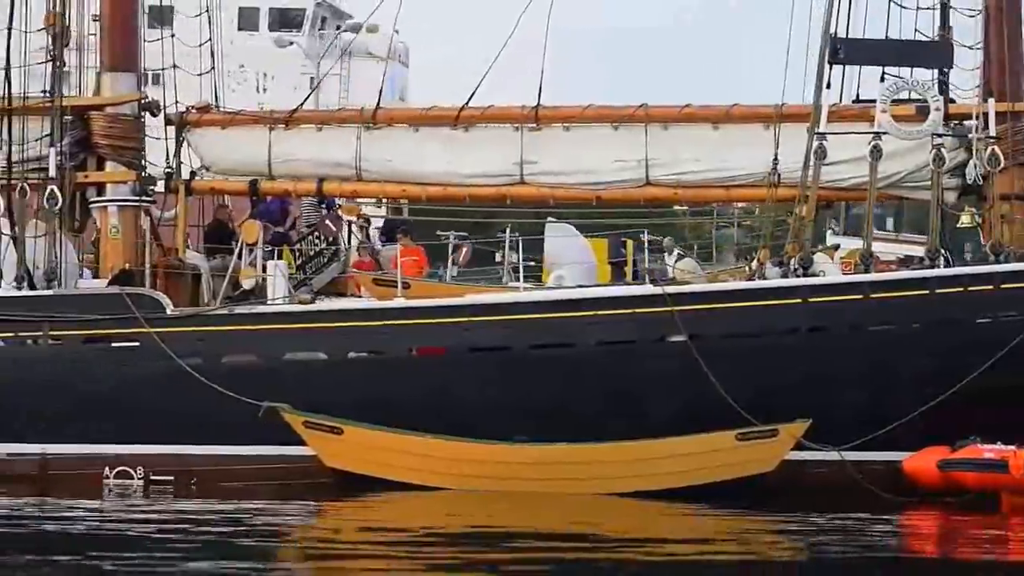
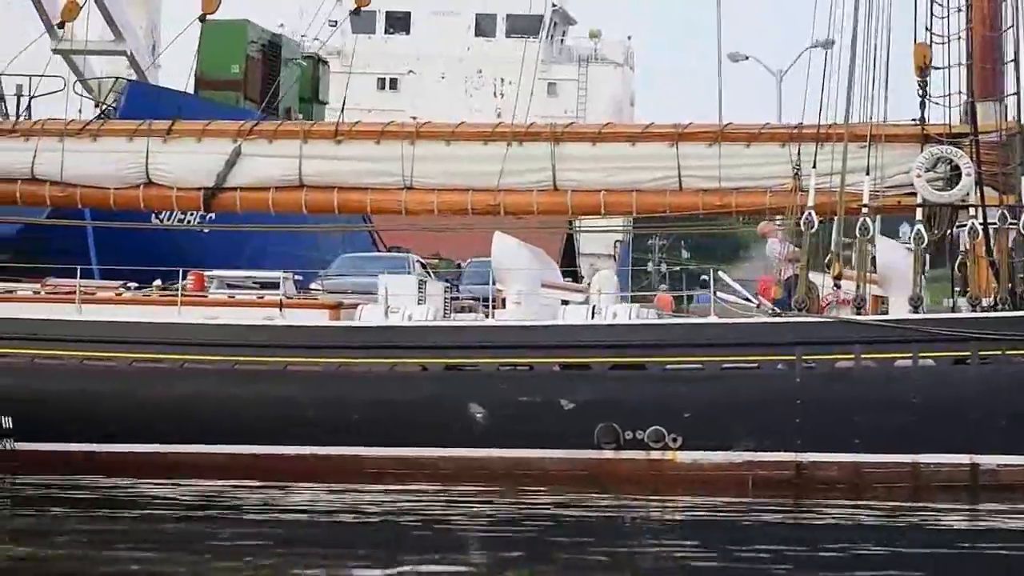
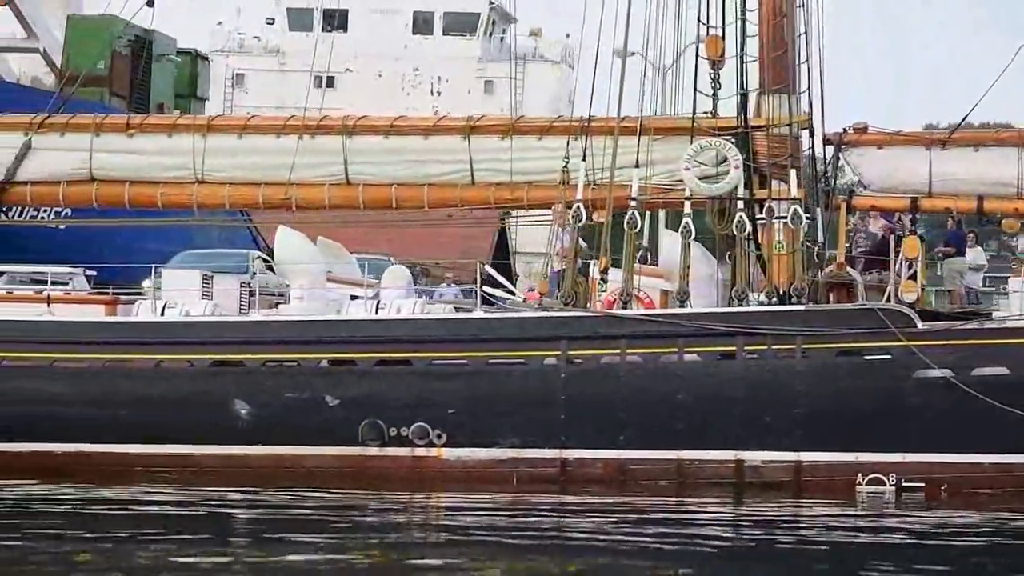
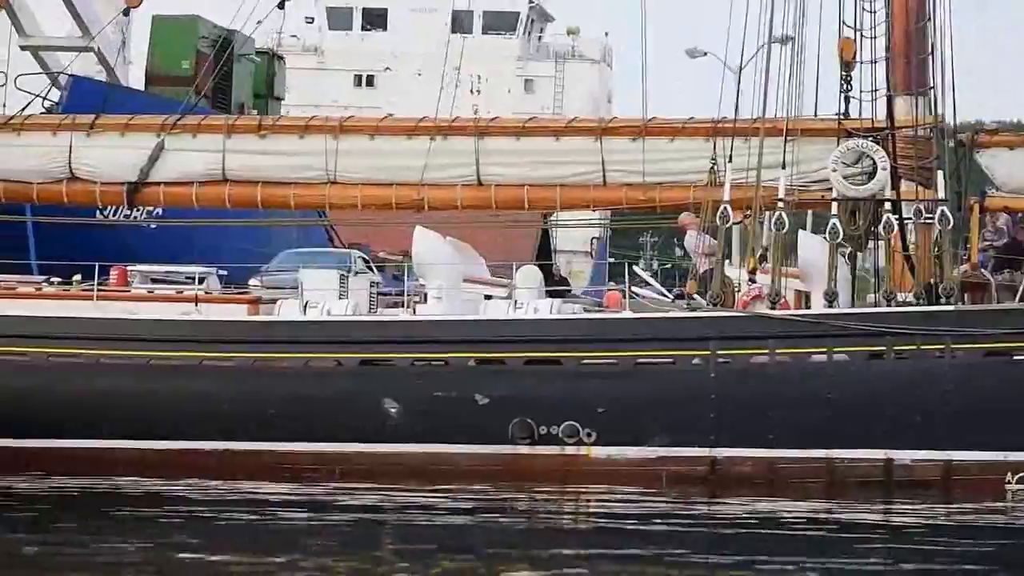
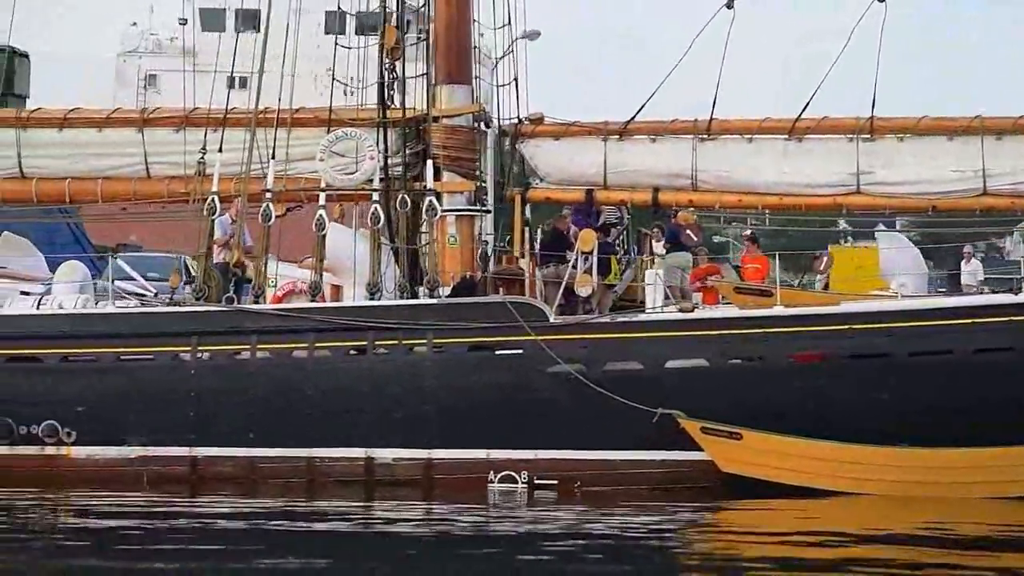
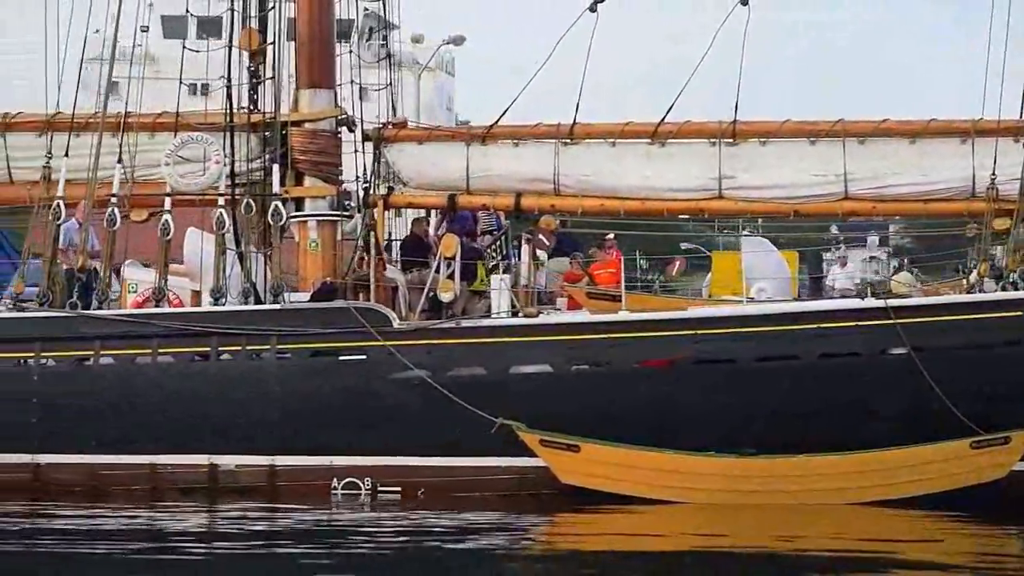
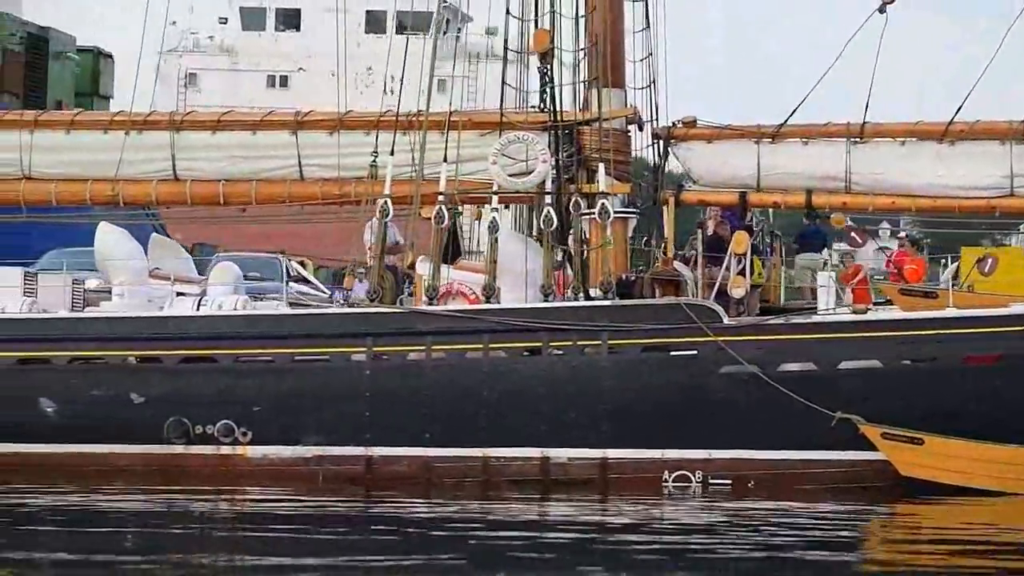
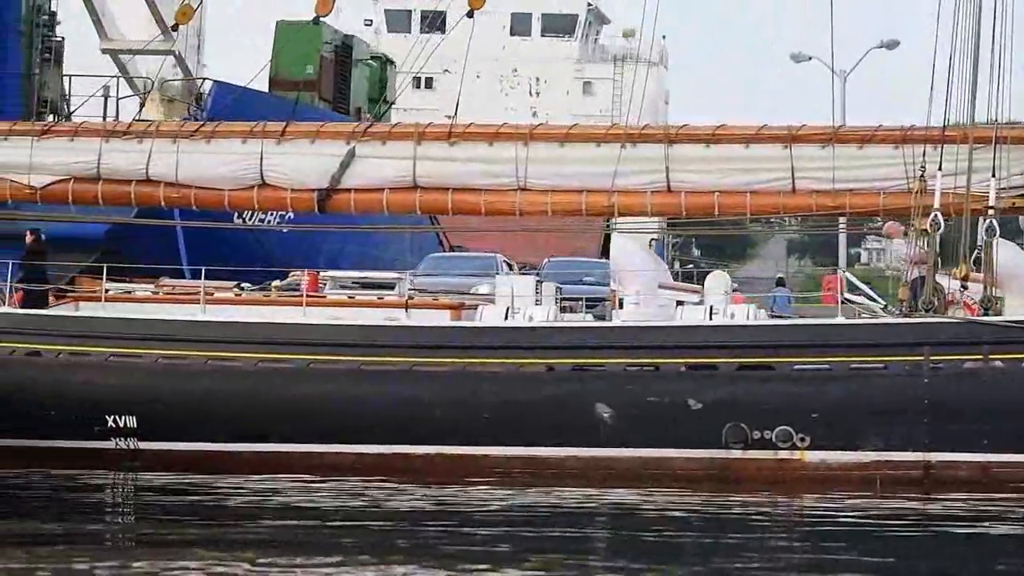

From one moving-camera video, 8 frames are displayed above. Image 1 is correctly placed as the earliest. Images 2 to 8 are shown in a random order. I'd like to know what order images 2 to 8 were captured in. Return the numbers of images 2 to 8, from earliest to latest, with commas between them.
6, 5, 7, 3, 4, 2, 8
